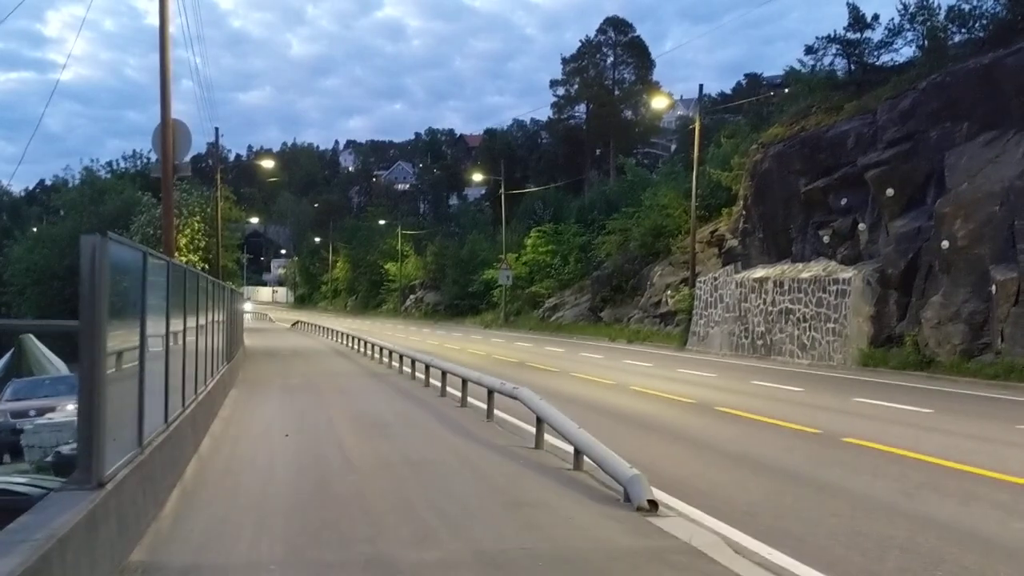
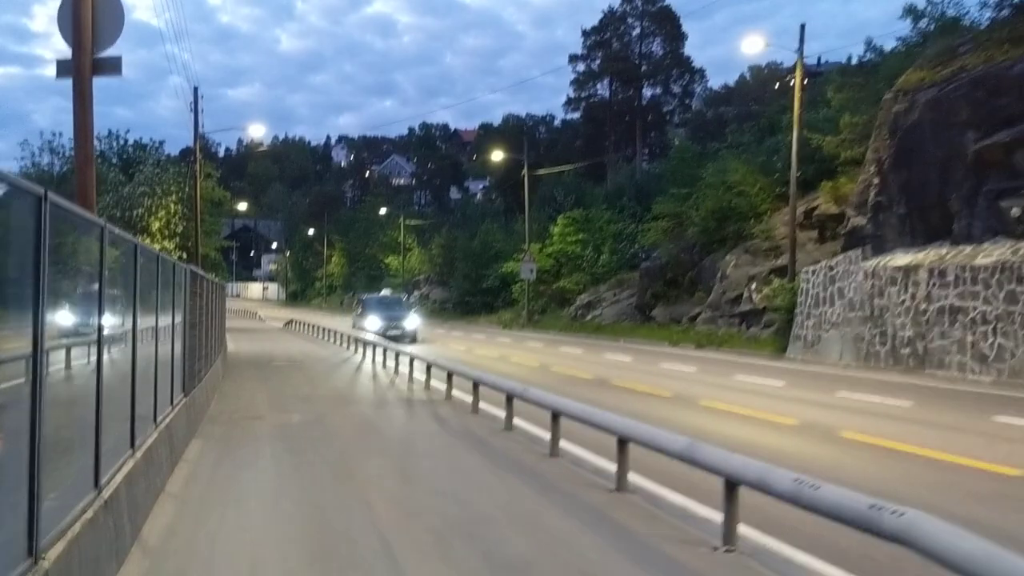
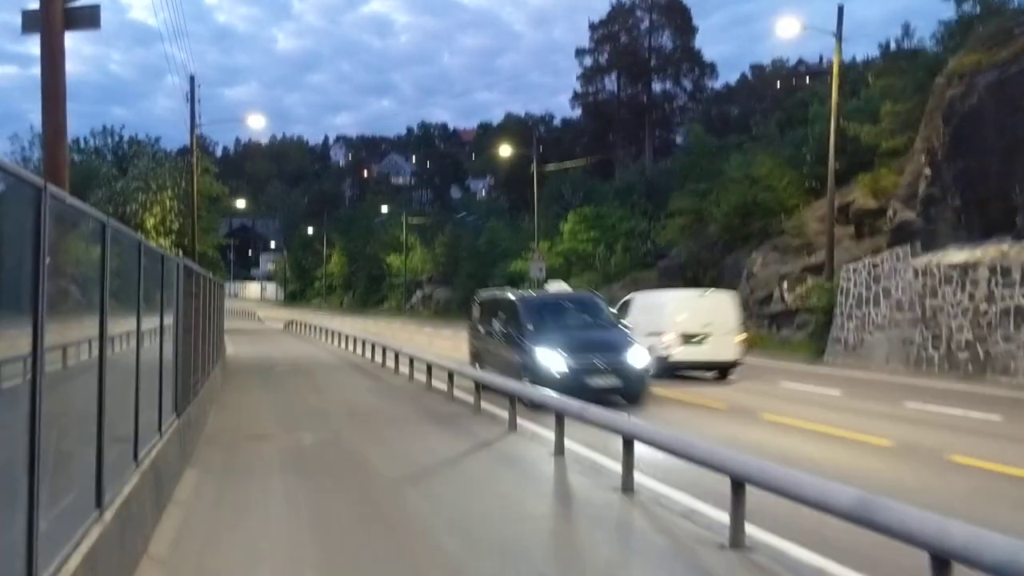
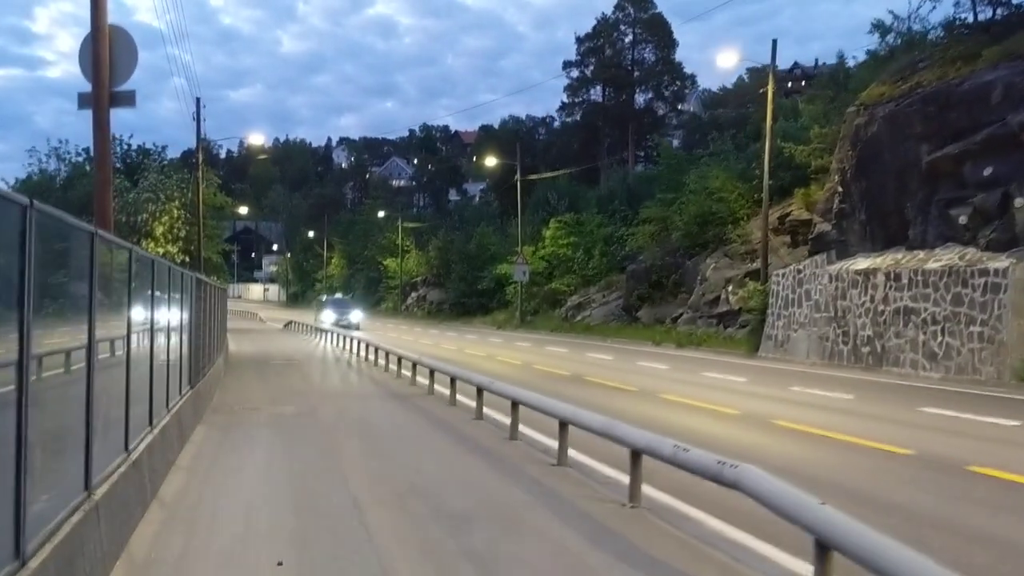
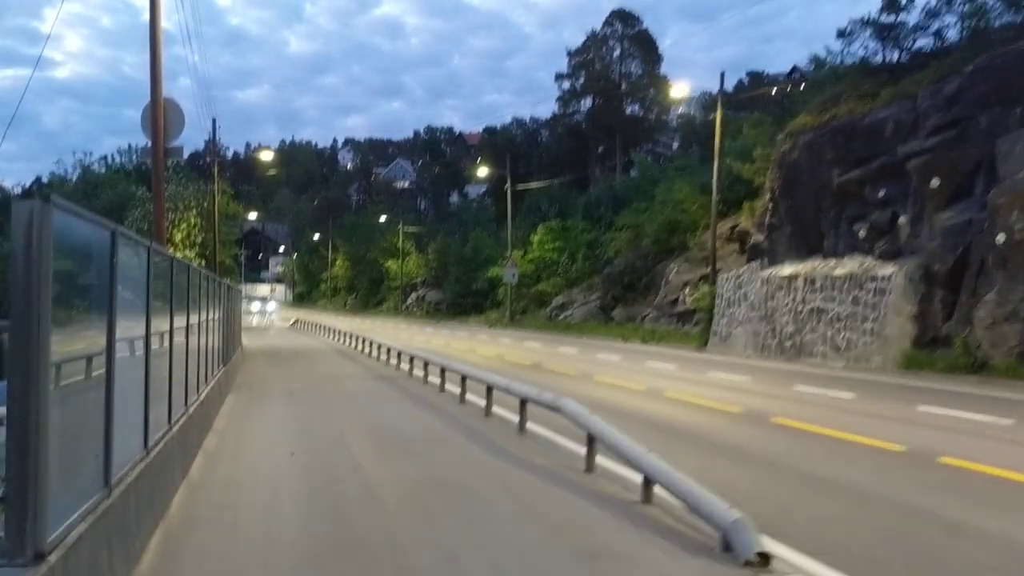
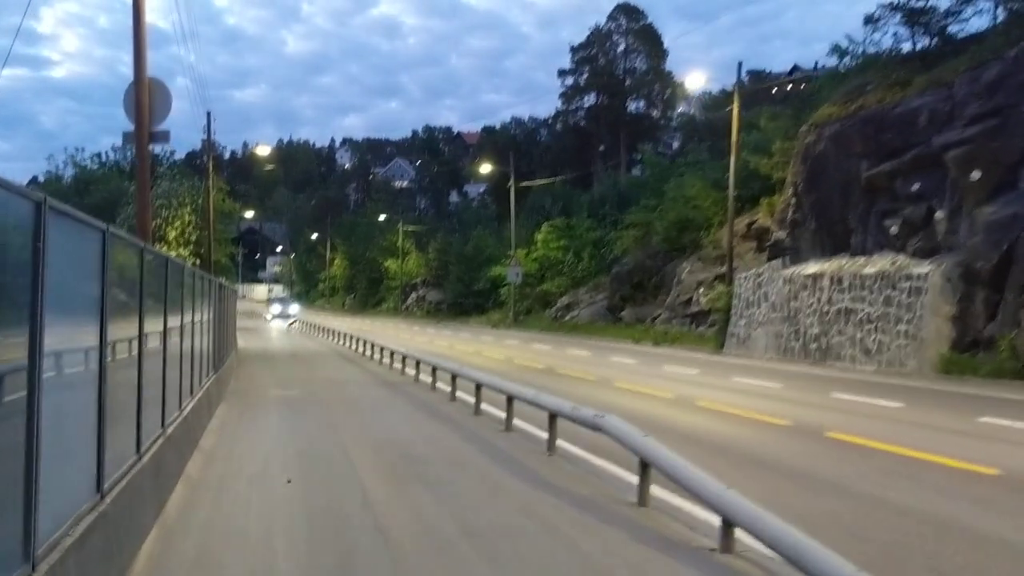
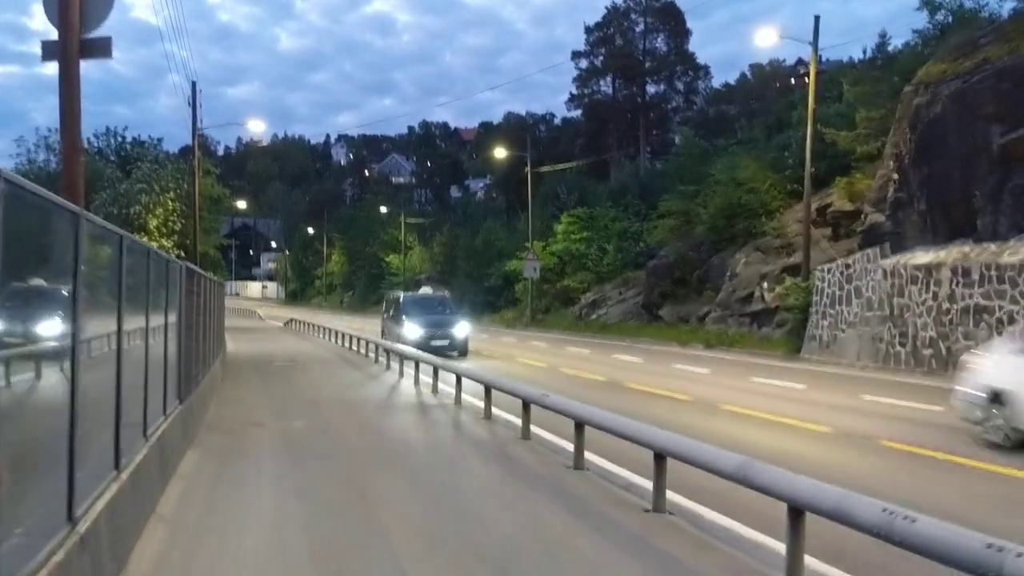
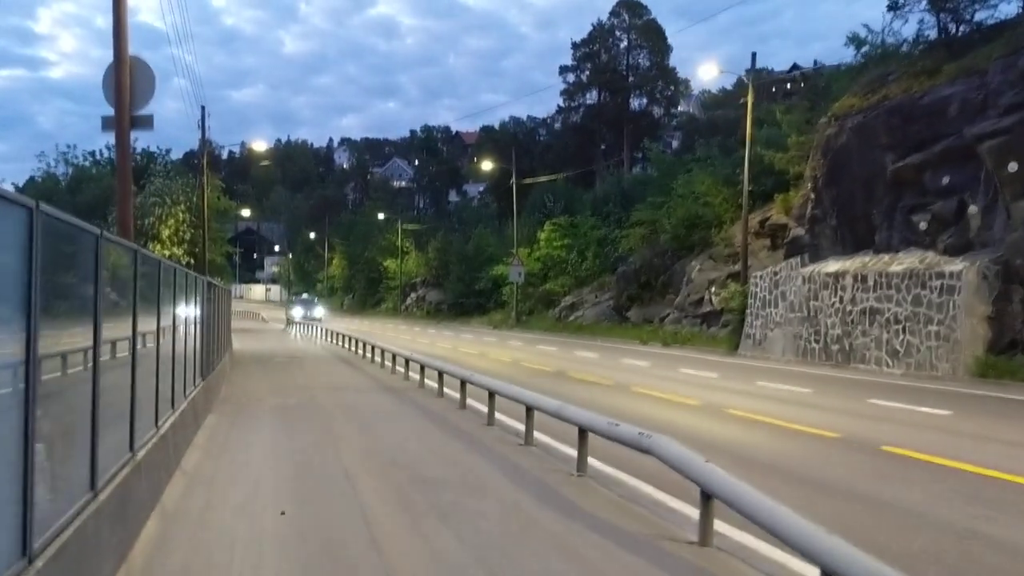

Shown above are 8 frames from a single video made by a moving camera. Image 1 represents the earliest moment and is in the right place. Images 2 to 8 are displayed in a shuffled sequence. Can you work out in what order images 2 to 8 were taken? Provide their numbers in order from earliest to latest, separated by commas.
5, 6, 8, 4, 2, 7, 3
